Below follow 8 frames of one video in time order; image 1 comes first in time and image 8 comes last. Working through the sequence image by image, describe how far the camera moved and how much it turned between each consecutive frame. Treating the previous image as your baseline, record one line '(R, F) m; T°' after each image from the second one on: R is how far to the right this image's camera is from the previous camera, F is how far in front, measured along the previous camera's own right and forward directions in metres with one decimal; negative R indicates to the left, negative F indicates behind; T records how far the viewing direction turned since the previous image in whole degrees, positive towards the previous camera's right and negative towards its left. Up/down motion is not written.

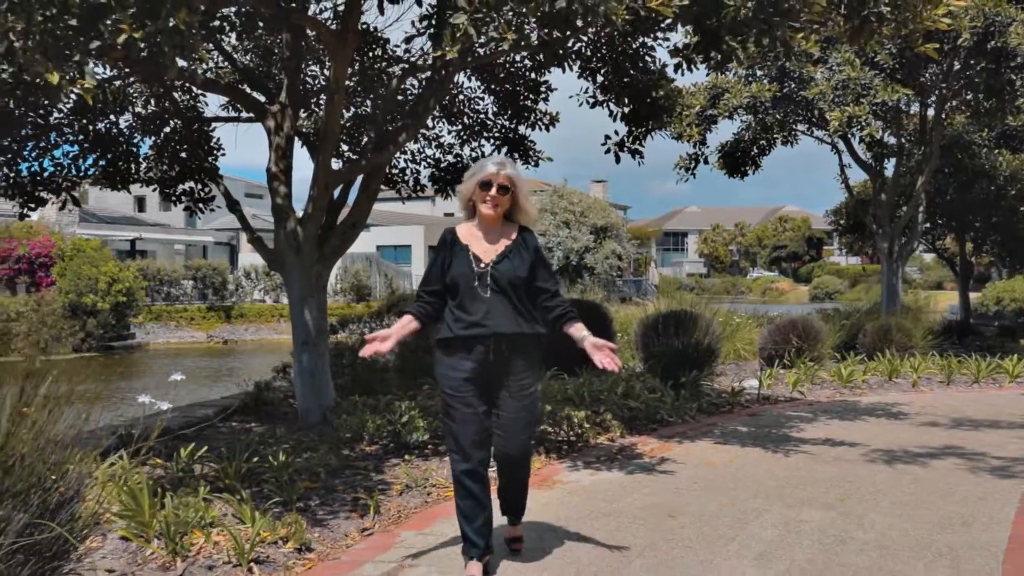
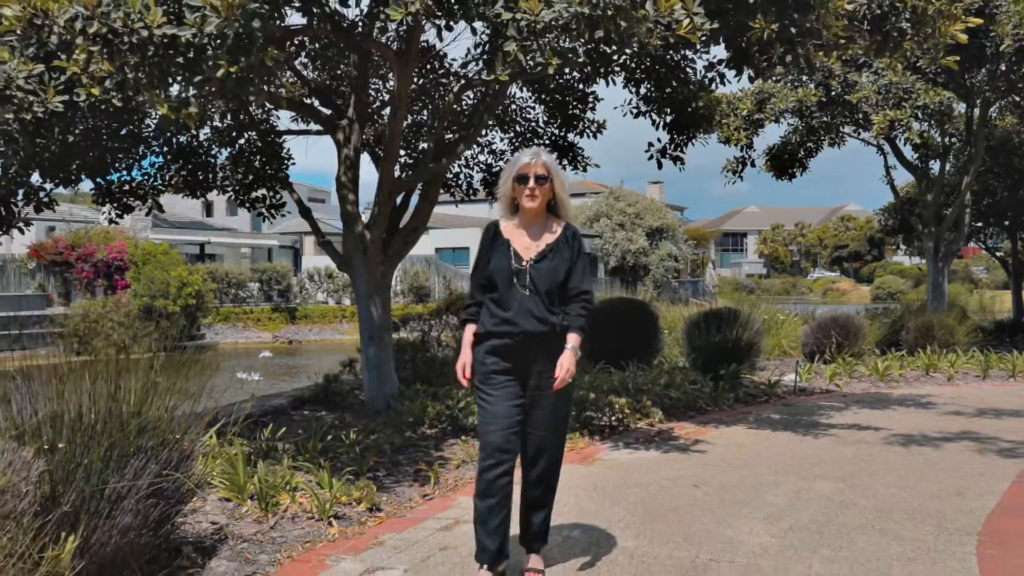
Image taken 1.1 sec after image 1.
(+0.1, -0.7) m; -3°
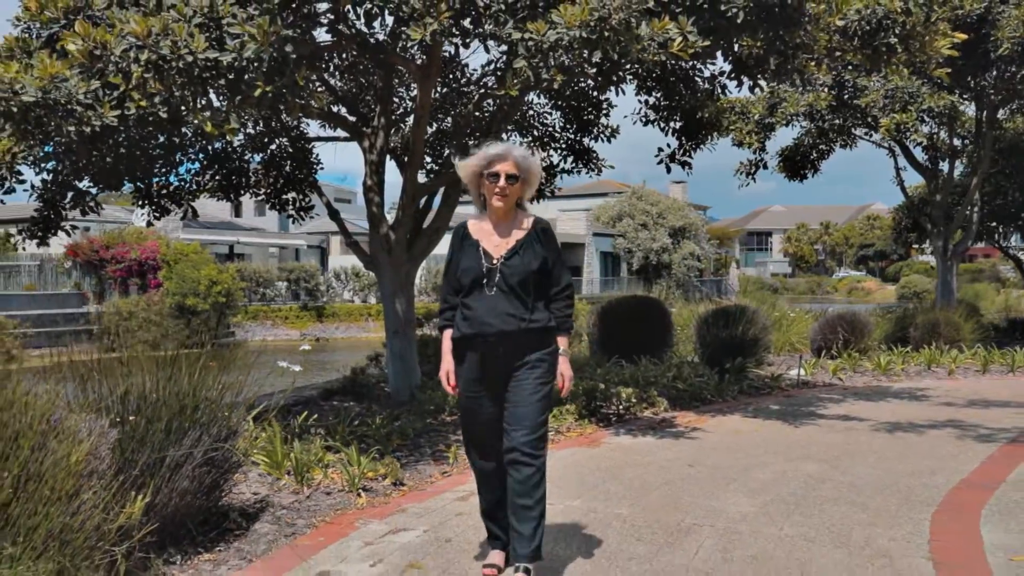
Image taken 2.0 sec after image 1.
(+0.1, -0.6) m; -1°
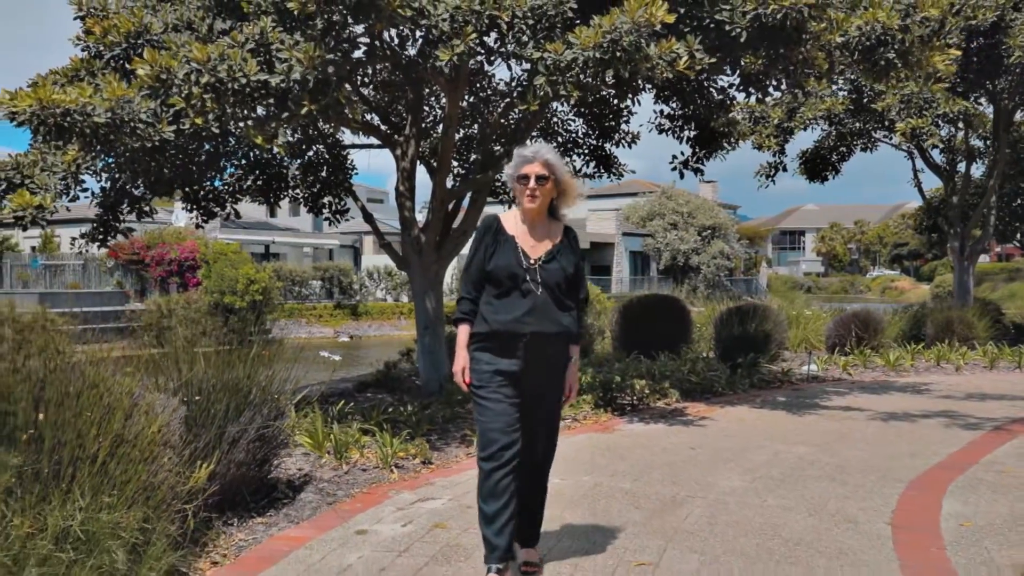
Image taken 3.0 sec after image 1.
(+0.1, -0.6) m; -2°
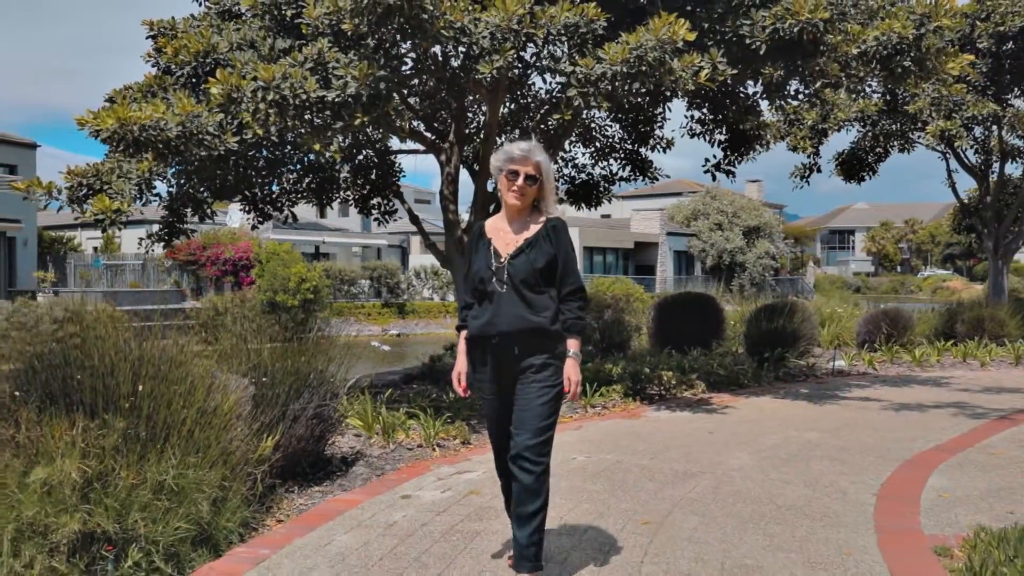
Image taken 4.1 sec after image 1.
(+0.1, -0.6) m; -3°
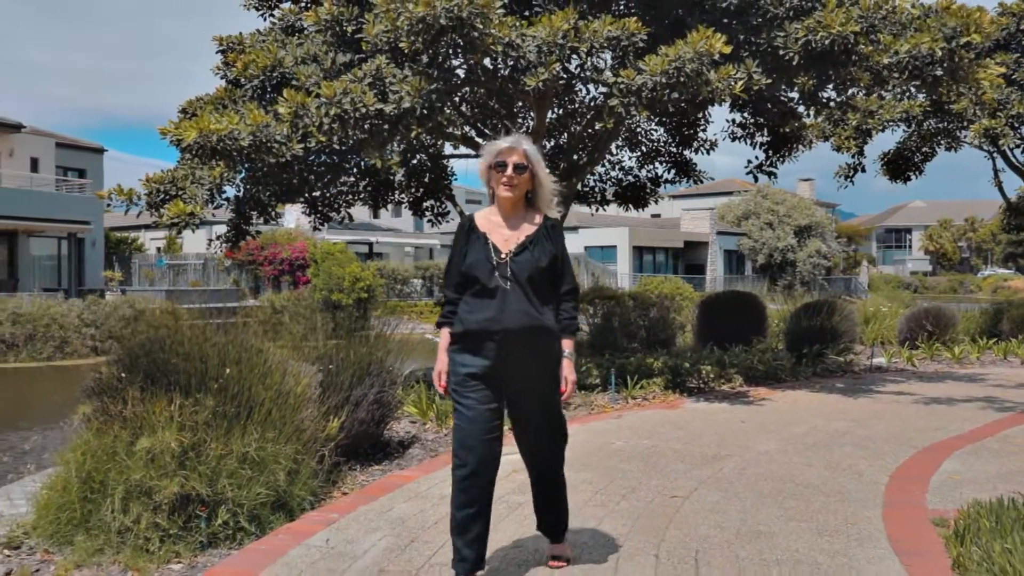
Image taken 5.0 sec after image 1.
(+0.1, -0.5) m; -3°
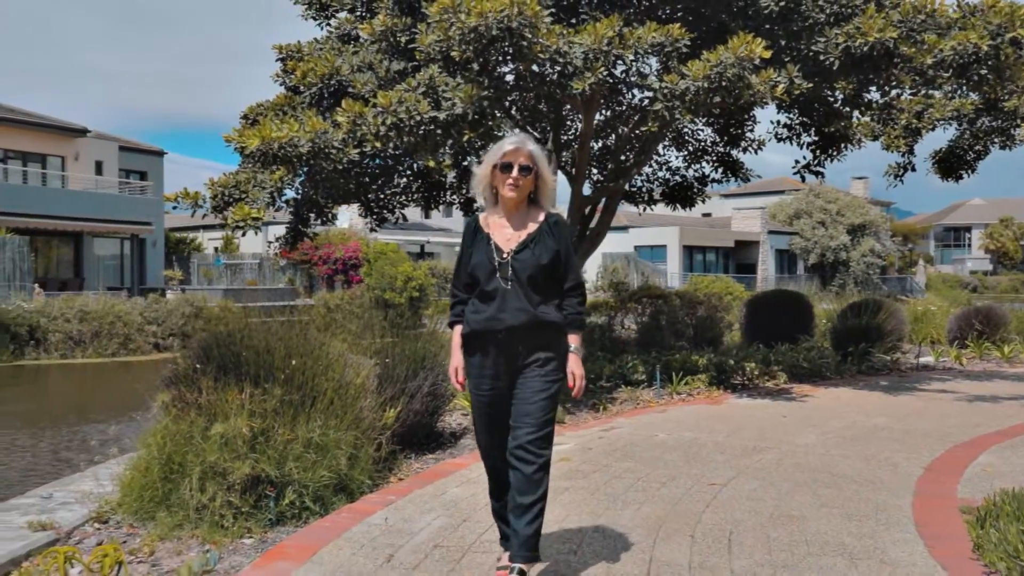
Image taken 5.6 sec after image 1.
(0.0, -0.3) m; -3°
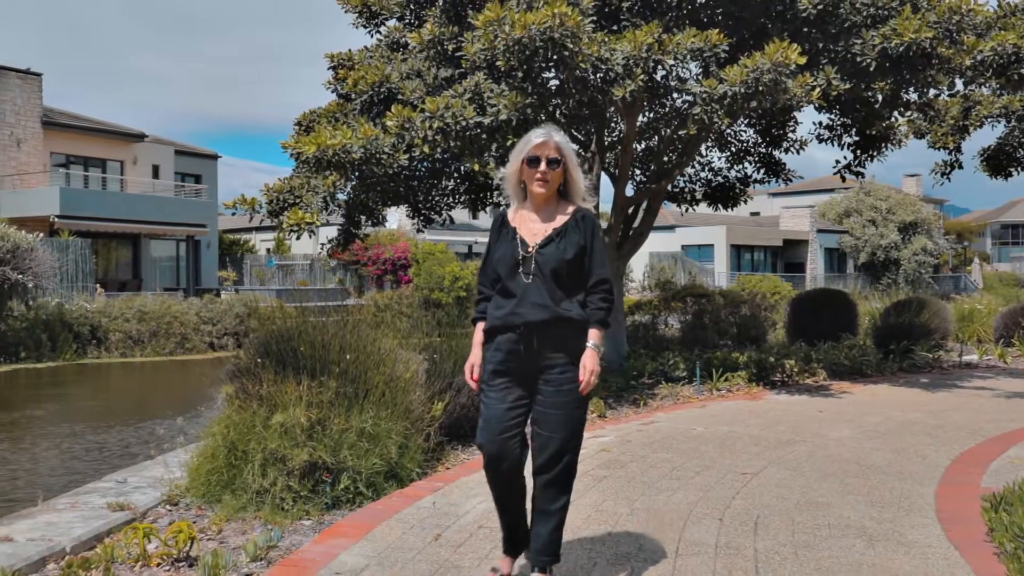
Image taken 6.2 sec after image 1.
(0.0, -0.3) m; -3°
